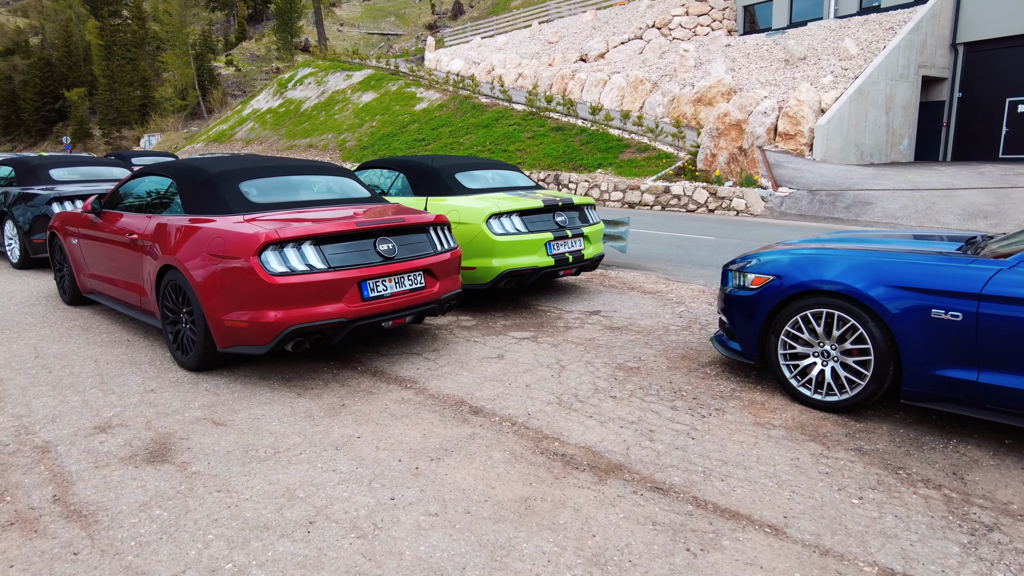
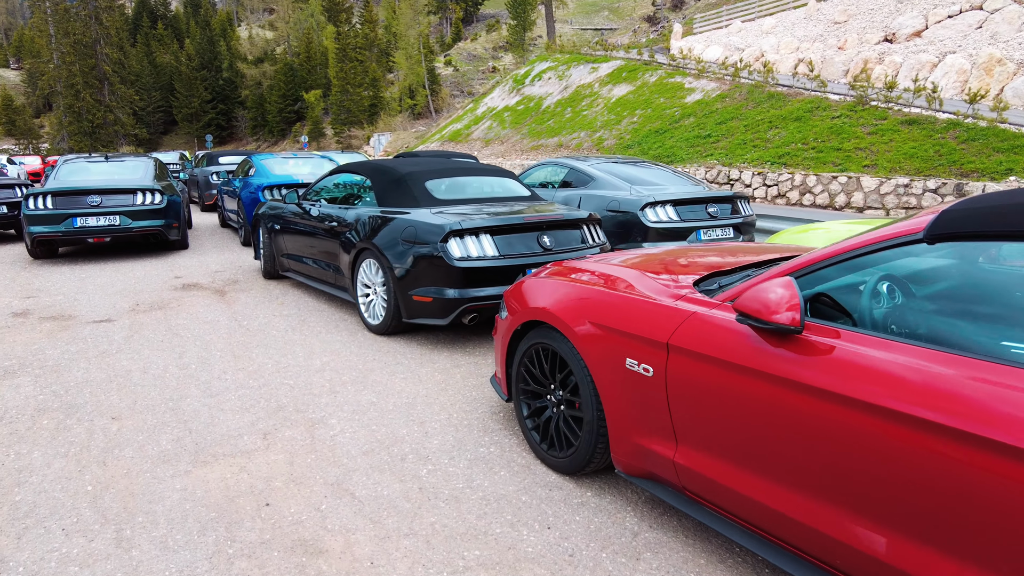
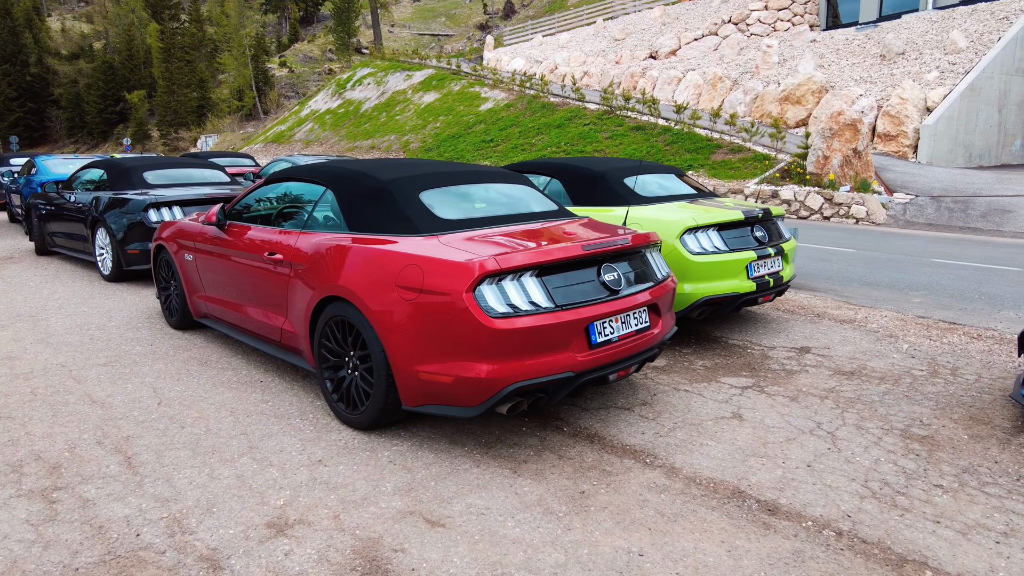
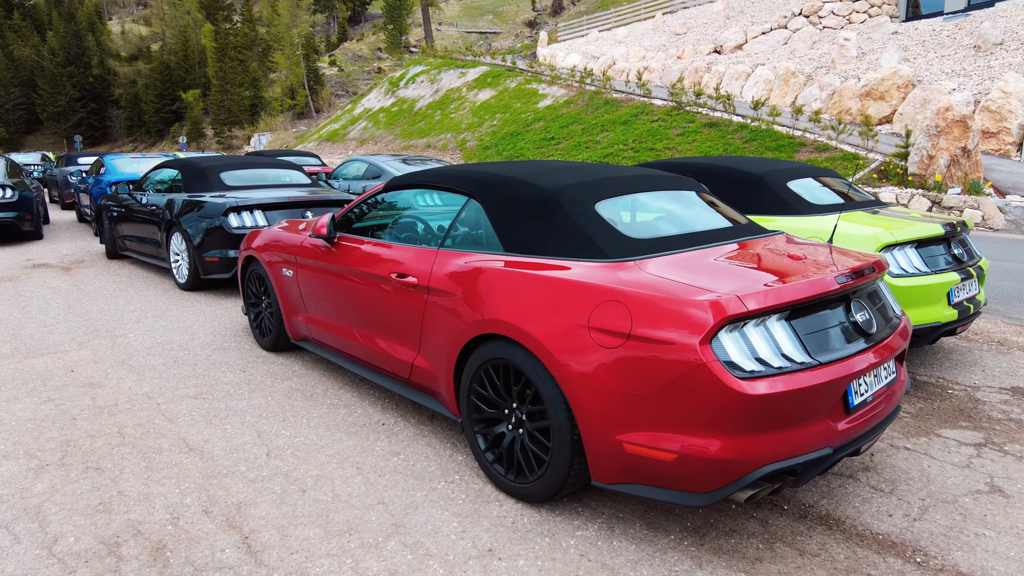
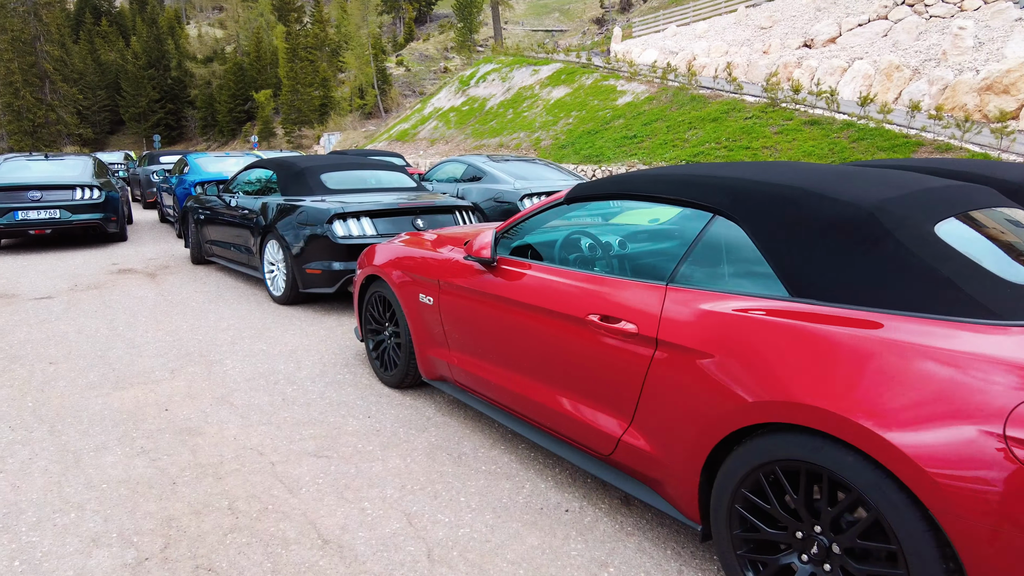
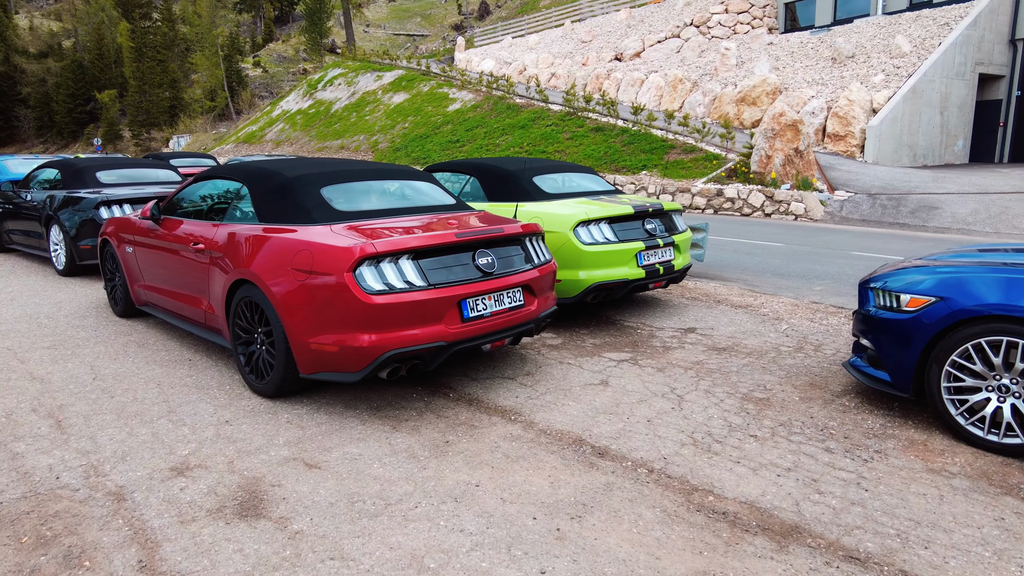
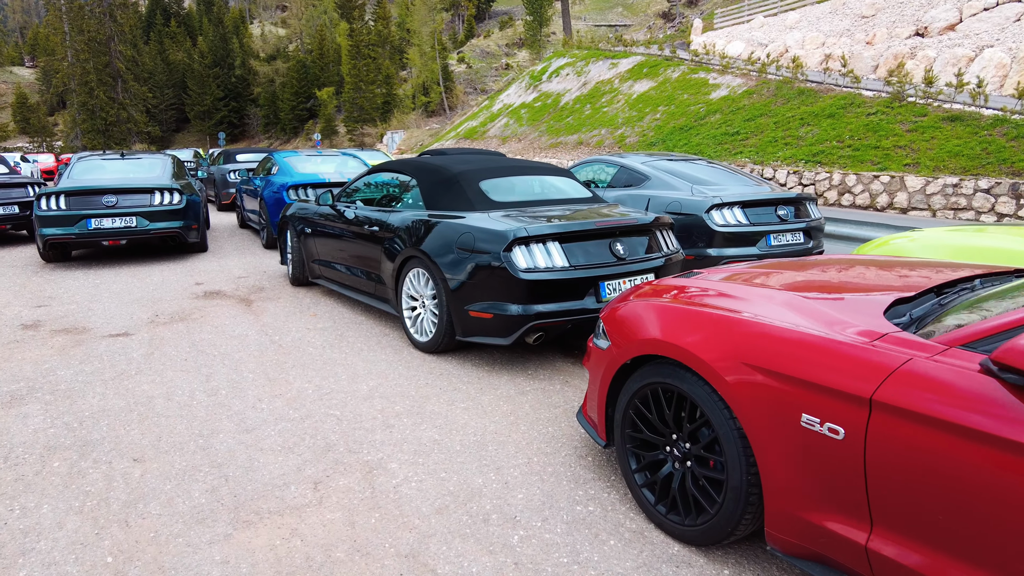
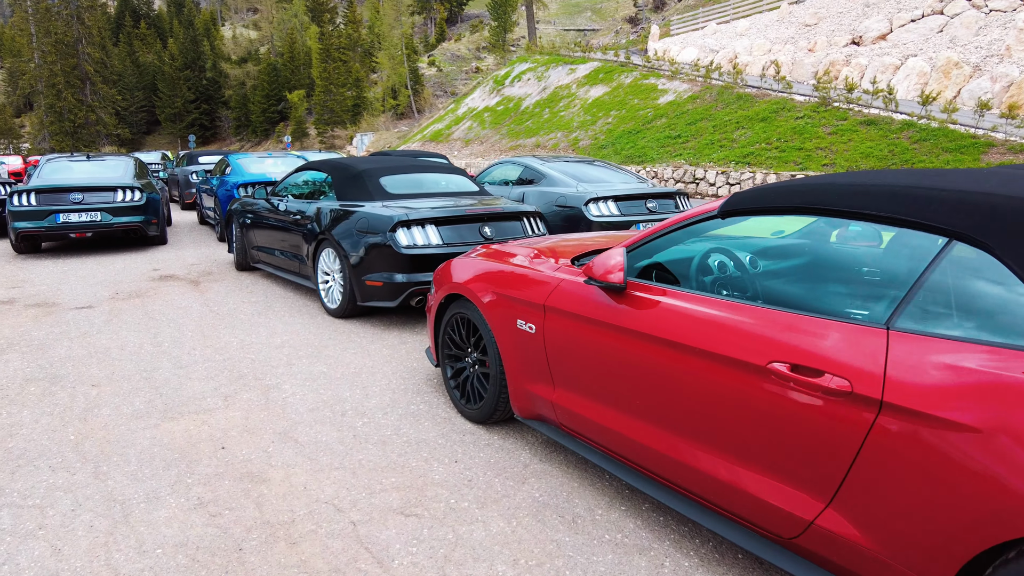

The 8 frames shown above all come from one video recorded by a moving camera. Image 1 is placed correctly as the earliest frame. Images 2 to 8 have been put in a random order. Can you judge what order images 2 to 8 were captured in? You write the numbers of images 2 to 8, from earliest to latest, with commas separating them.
6, 3, 4, 5, 8, 2, 7
